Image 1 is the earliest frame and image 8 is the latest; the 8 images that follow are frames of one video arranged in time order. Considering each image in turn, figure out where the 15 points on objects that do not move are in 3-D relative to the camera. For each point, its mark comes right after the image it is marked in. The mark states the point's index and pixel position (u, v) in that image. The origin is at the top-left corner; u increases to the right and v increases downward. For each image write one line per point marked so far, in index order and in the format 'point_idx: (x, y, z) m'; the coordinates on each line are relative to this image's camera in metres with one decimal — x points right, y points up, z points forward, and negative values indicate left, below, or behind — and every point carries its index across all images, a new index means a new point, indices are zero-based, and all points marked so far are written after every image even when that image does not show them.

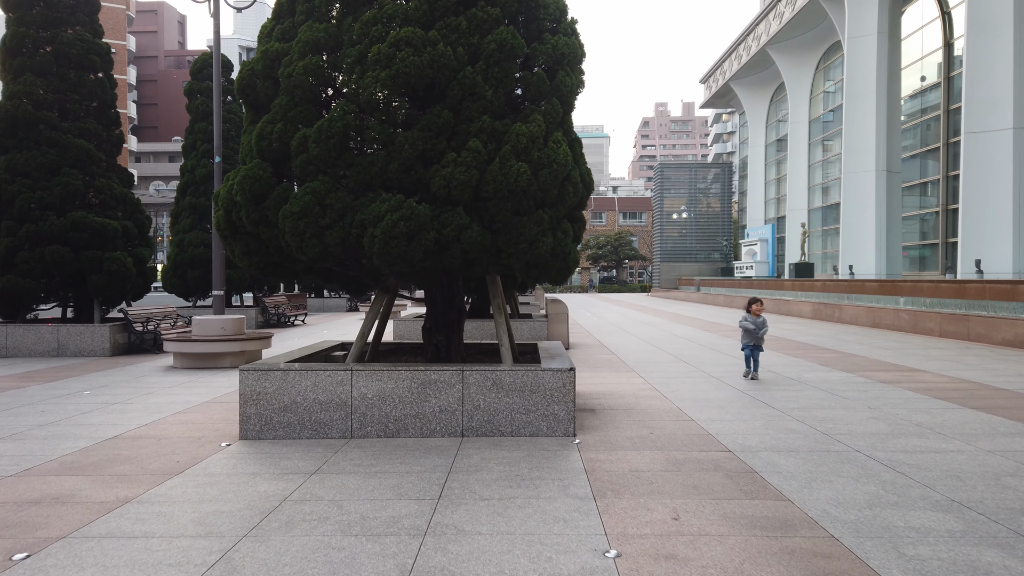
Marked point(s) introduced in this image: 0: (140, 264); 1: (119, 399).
0: (-8.9, +0.6, +18.1) m
1: (-5.2, -1.5, +10.2) m
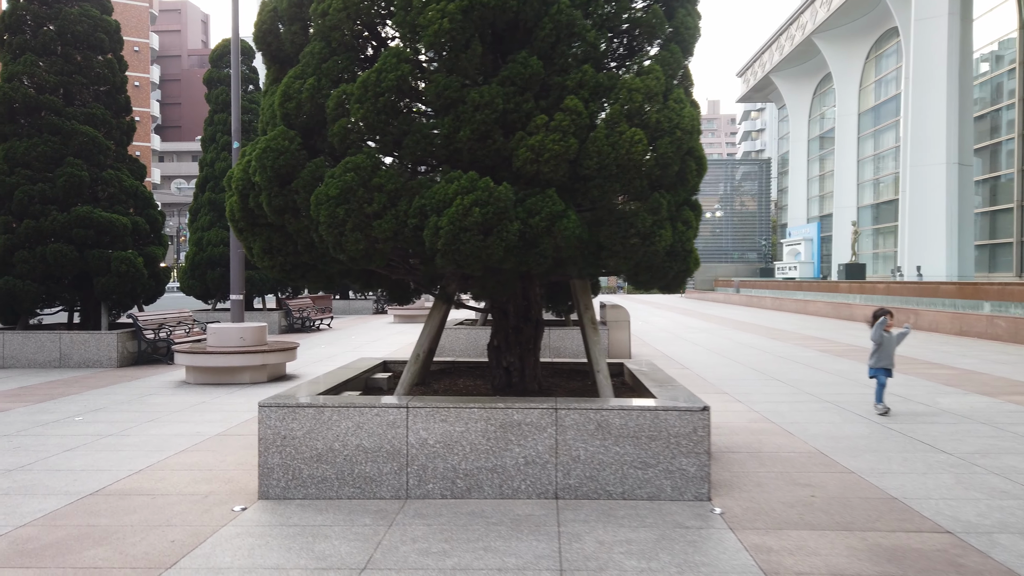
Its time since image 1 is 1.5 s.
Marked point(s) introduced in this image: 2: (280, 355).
0: (-7.8, +0.5, +16.4) m
1: (-4.4, -1.5, +8.4) m
2: (-3.8, -1.1, +12.4) m
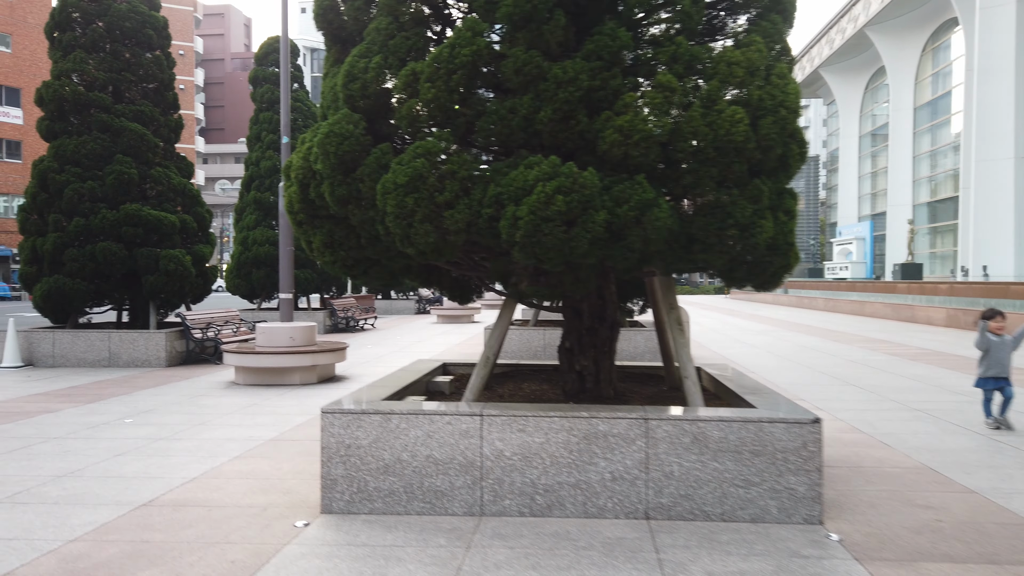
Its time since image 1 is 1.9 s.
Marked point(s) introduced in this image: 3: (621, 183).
0: (-6.7, +0.5, +16.2) m
1: (-3.7, -1.5, +8.0) m
2: (-2.9, -1.1, +12.1) m
3: (+0.7, +0.7, +5.0) m
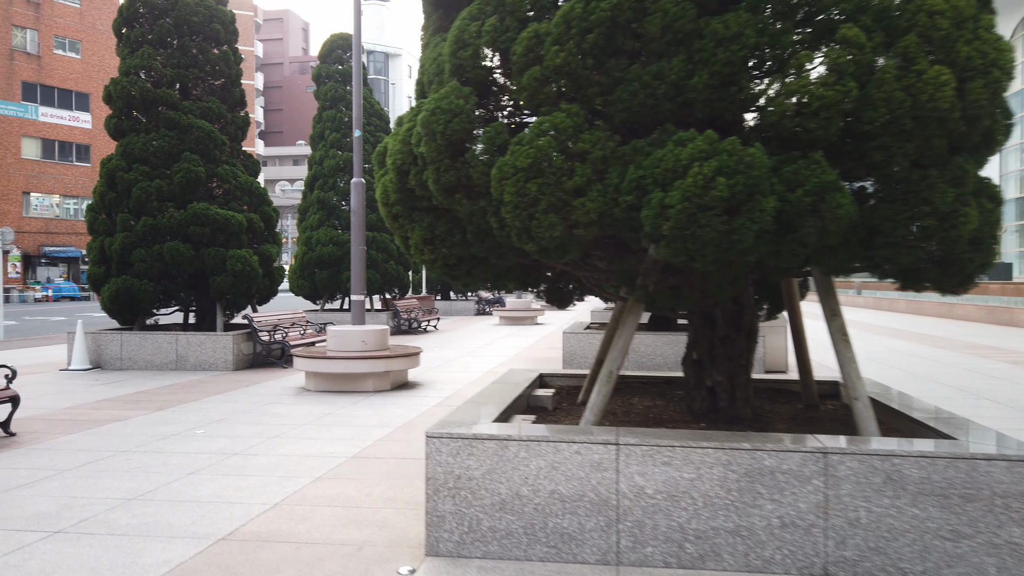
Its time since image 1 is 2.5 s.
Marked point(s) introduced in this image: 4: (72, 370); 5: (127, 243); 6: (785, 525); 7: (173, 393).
0: (-5.1, +0.5, +15.8) m
1: (-2.7, -1.5, +7.4) m
2: (-1.6, -1.1, +11.4) m
3: (+1.5, +0.7, +4.1) m
4: (-8.0, -1.5, +13.8) m
5: (-7.3, +0.9, +14.5) m
6: (+1.5, -1.3, +4.1) m
7: (-5.0, -1.5, +11.1) m
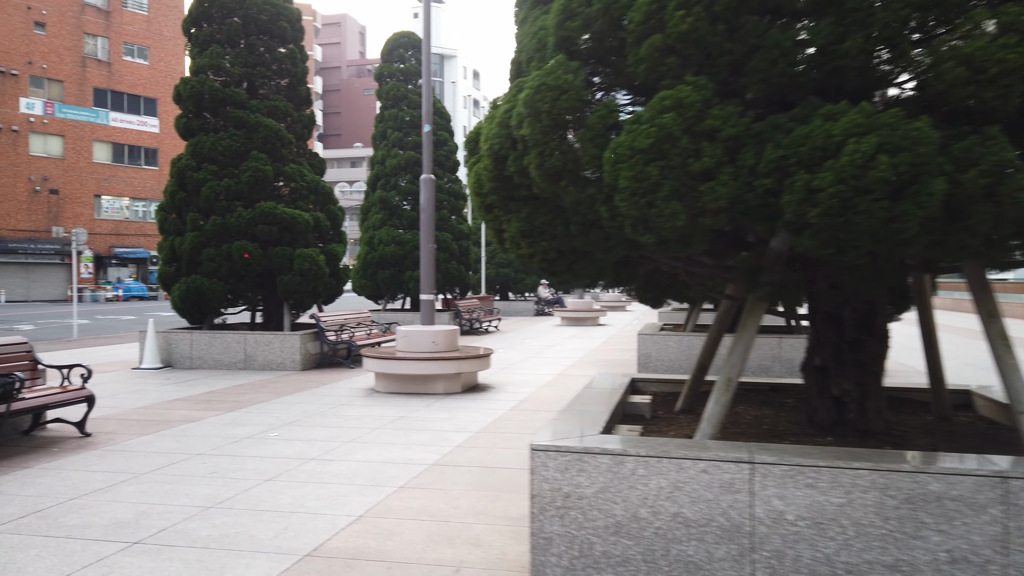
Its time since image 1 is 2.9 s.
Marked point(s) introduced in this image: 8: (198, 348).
0: (-3.7, +0.5, +15.6) m
1: (-1.8, -1.5, +7.1) m
2: (-0.5, -1.1, +11.0) m
3: (+2.1, +0.7, +3.5) m
4: (-6.7, -1.5, +13.9) m
5: (-6.0, +0.9, +14.5) m
6: (+2.0, -1.3, +3.5) m
7: (-3.9, -1.5, +10.9) m
8: (-5.9, -1.1, +14.1) m
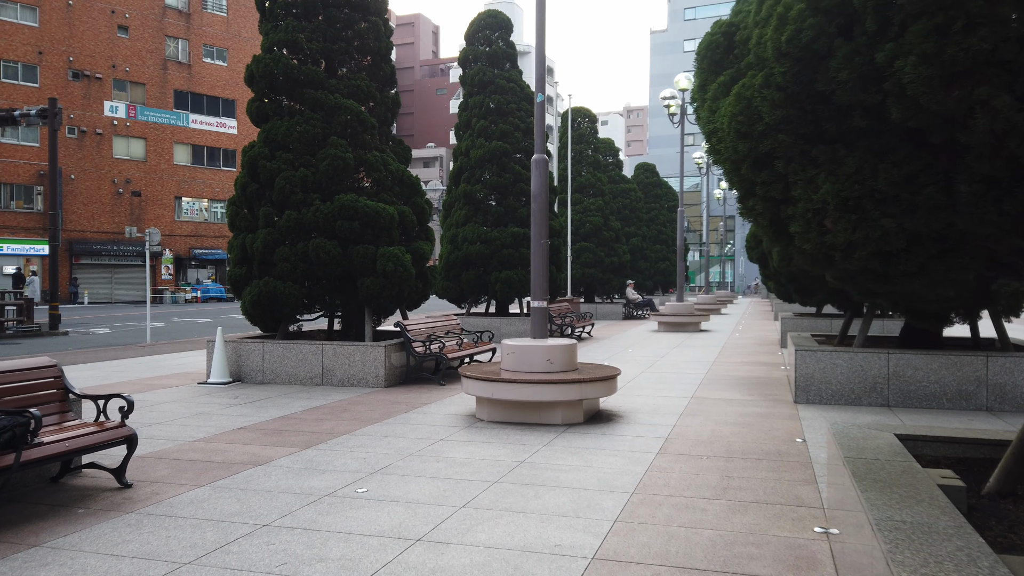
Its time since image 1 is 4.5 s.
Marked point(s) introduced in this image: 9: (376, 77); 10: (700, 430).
0: (-1.7, +0.5, +13.8) m
1: (-0.6, -1.6, +5.1) m
2: (+1.0, -1.1, +8.9) m
3: (+3.0, +0.6, +1.2) m
4: (-4.9, -1.5, +12.3) m
5: (-4.1, +0.8, +12.8) m
6: (+2.9, -1.3, +1.2) m
7: (-2.3, -1.6, +9.1) m
8: (-4.0, -1.2, +12.4) m
9: (-2.6, +4.0, +14.2) m
10: (+2.0, -1.6, +8.3) m
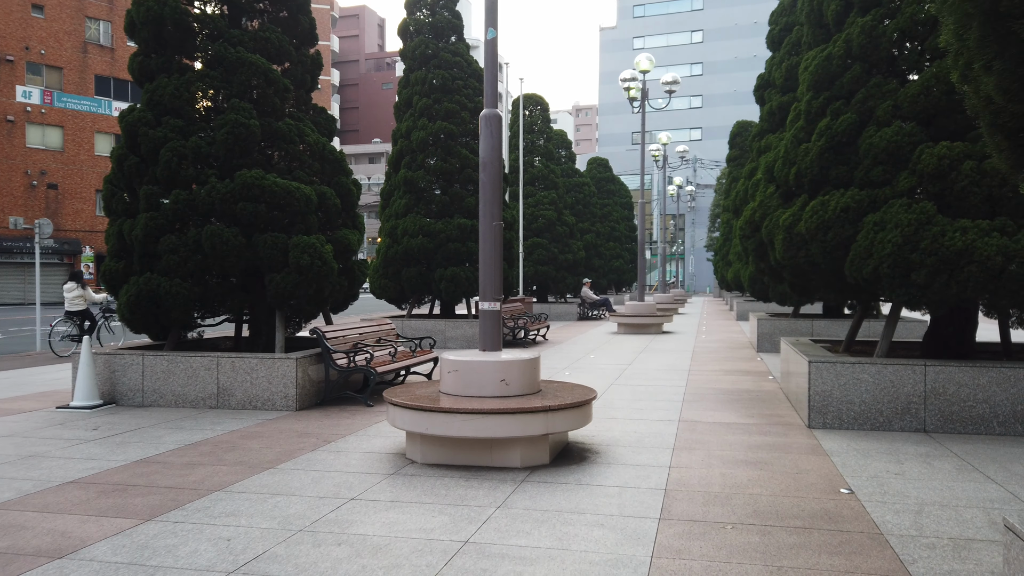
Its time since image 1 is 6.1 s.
0: (-2.5, +0.5, +11.4) m
1: (-0.9, -1.6, +2.8) m
2: (+0.5, -1.1, +6.7) m
3: (+3.0, +0.7, -0.9) m
4: (-5.6, -1.5, +9.7) m
5: (-4.9, +0.8, +10.3) m
6: (+2.9, -1.3, -0.9) m
7: (-2.8, -1.6, +6.7) m
8: (-4.7, -1.2, +9.9) m
9: (-3.4, +4.0, +11.8) m
10: (+1.6, -1.5, +6.2) m
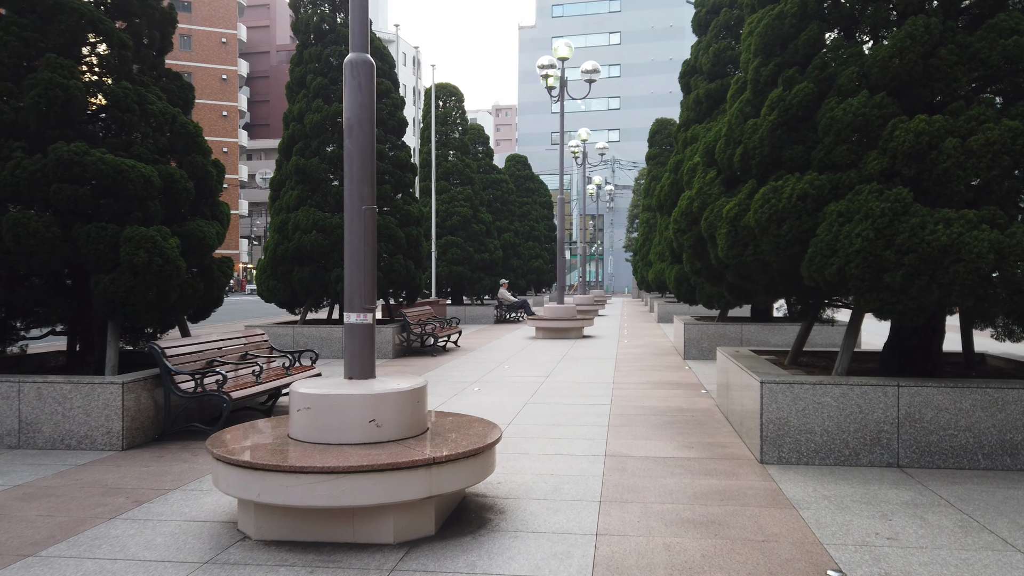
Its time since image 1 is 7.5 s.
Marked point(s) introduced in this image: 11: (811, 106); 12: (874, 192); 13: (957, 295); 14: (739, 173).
0: (-3.8, +0.4, +9.3) m
1: (-1.3, -1.6, +1.0) m
2: (-0.3, -1.2, +5.0) m
3: (+2.9, +0.6, -2.3) m
4: (-6.7, -1.6, +7.3) m
5: (-6.1, +0.8, +8.0) m
6: (+2.9, -1.3, -2.3) m
7: (-3.6, -1.6, +4.6) m
8: (-5.8, -1.2, +7.6) m
9: (-4.8, +3.9, +9.6) m
10: (+0.8, -1.6, +4.5) m
11: (+2.8, +1.7, +7.1) m
12: (+3.0, +0.8, +6.4) m
13: (+3.5, -0.1, +6.0) m
14: (+2.4, +1.2, +7.9) m
